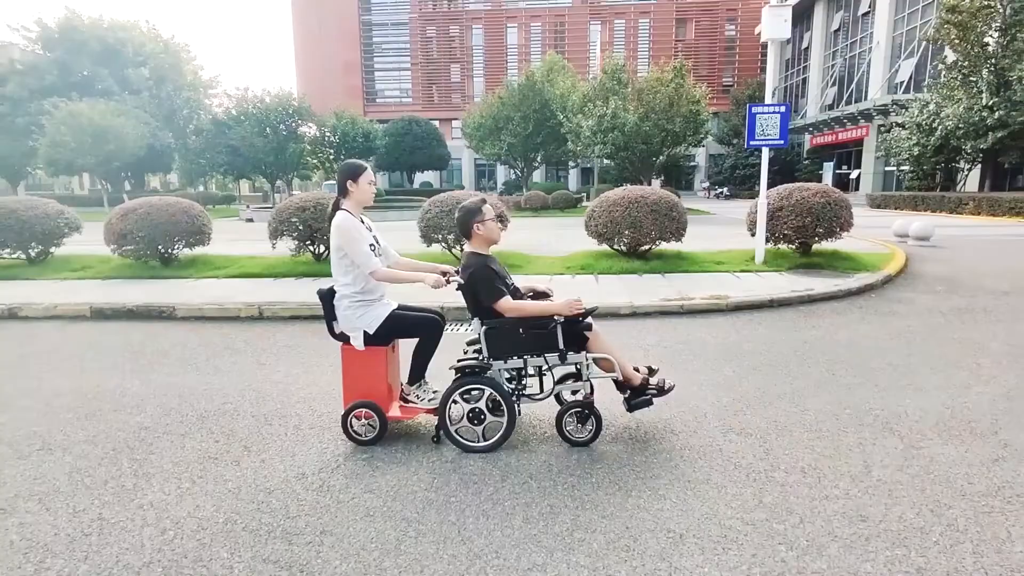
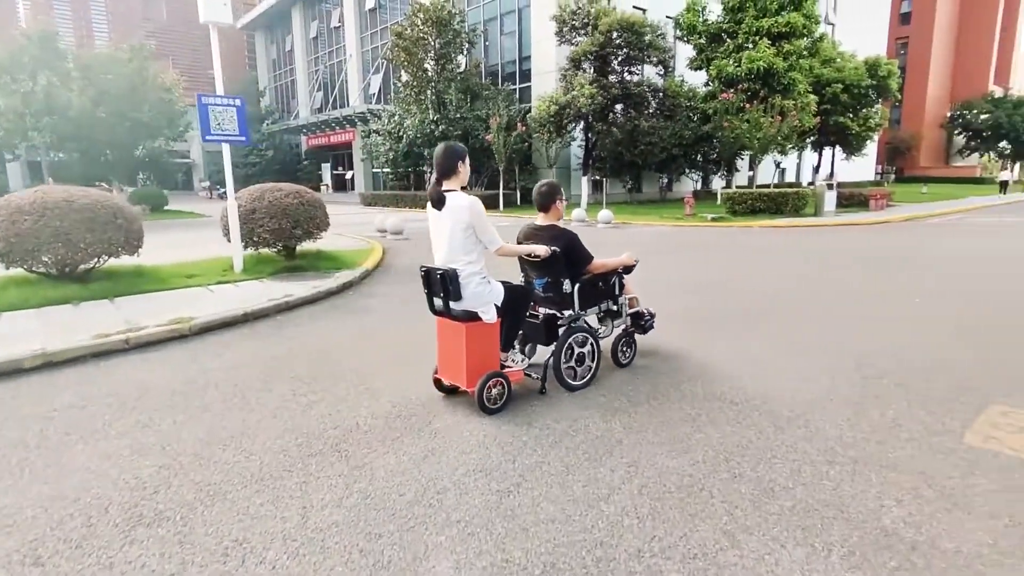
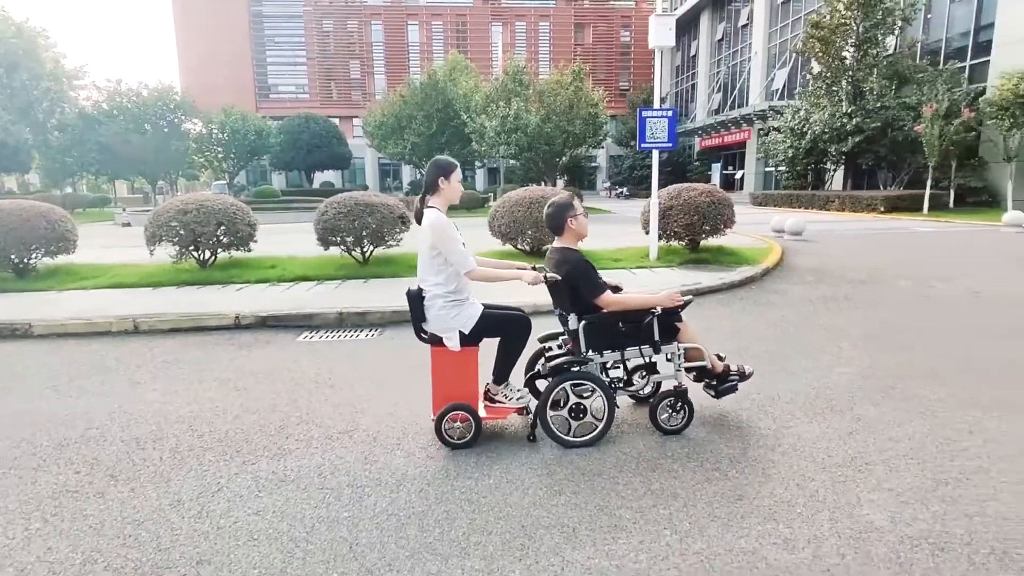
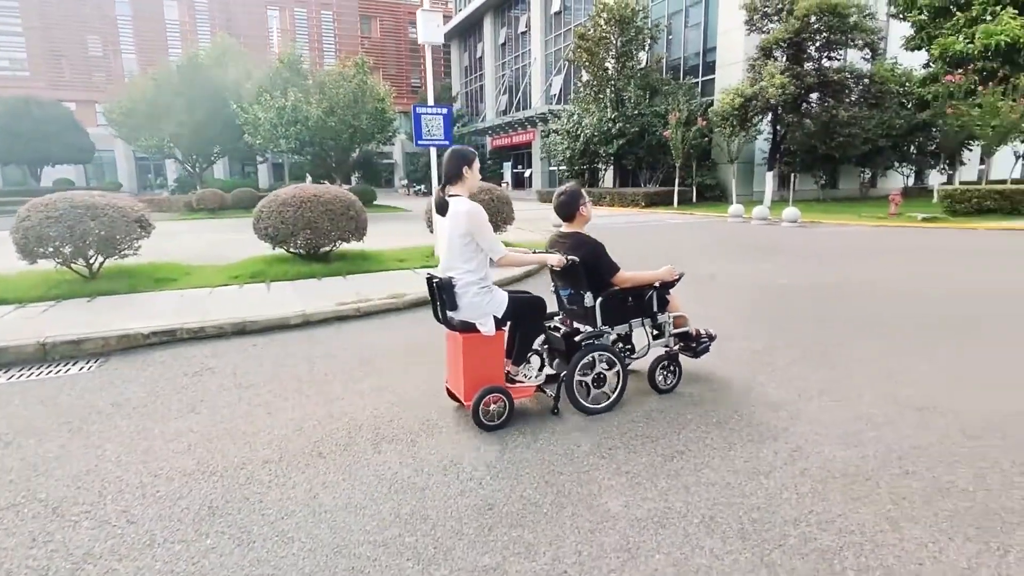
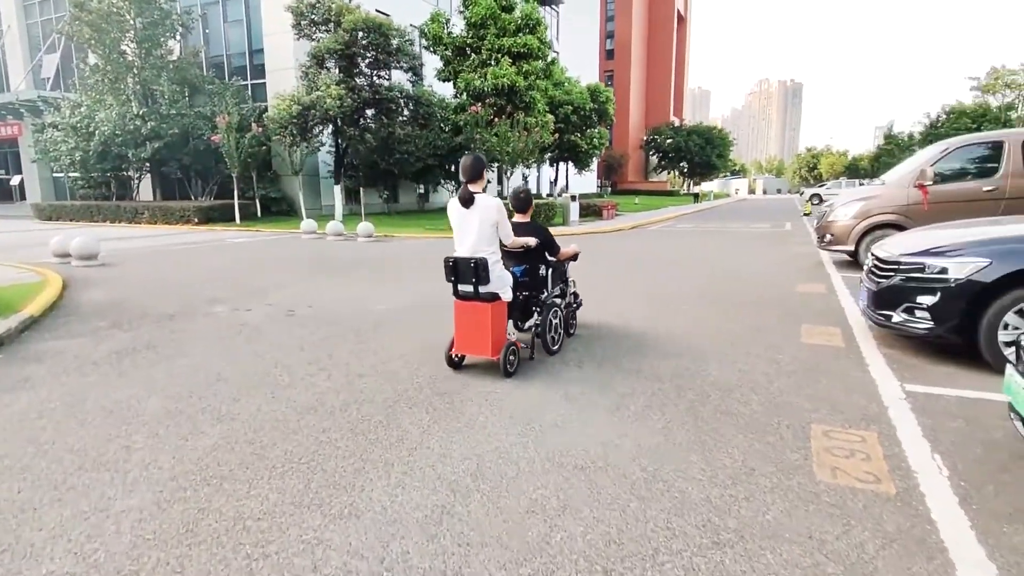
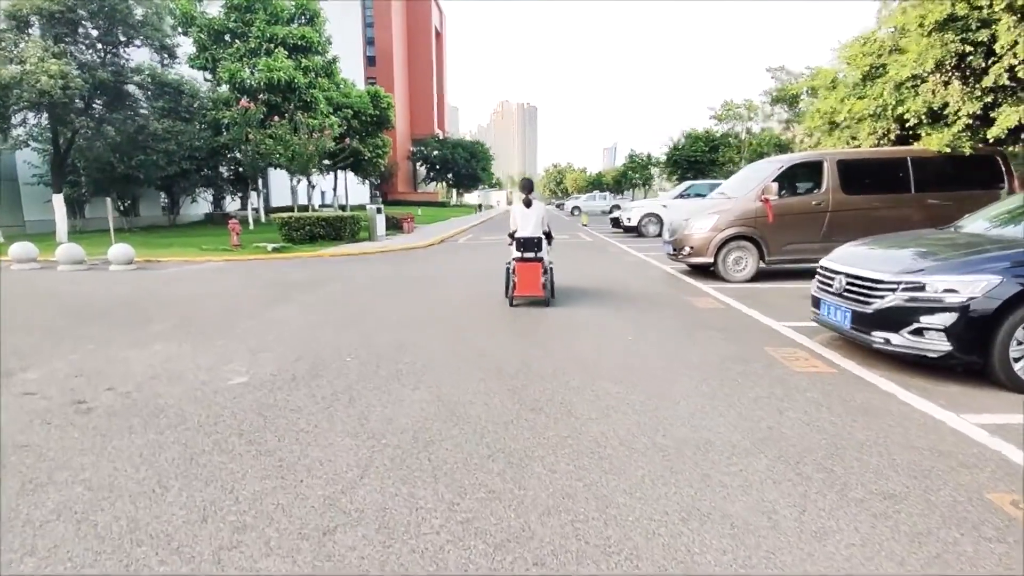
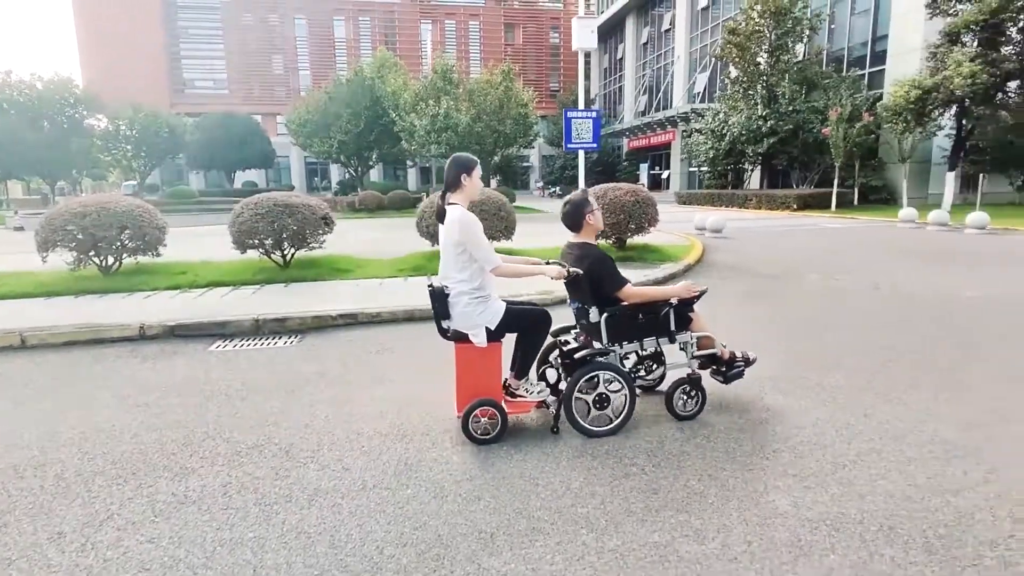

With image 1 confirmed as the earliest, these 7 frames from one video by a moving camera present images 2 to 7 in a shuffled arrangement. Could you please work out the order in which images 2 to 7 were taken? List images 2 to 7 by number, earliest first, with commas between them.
3, 7, 4, 2, 5, 6
